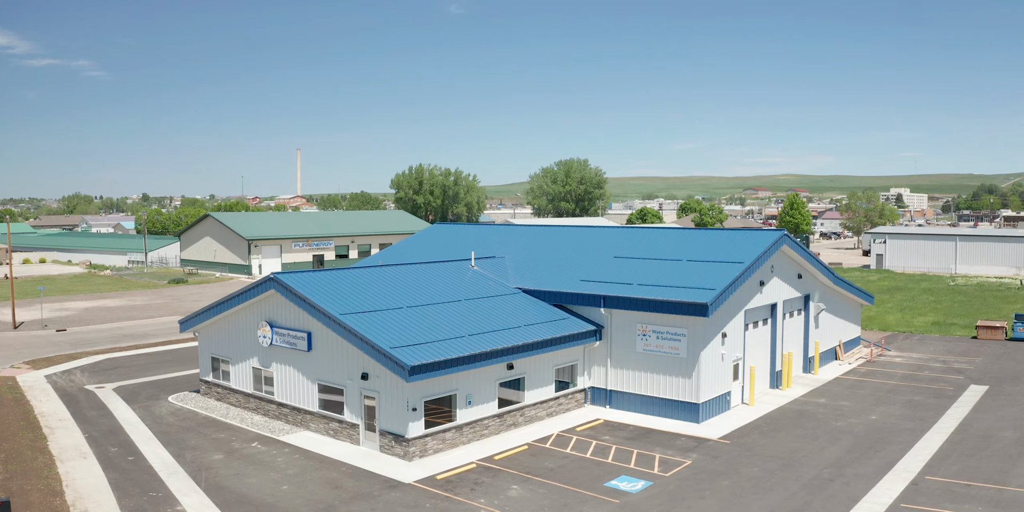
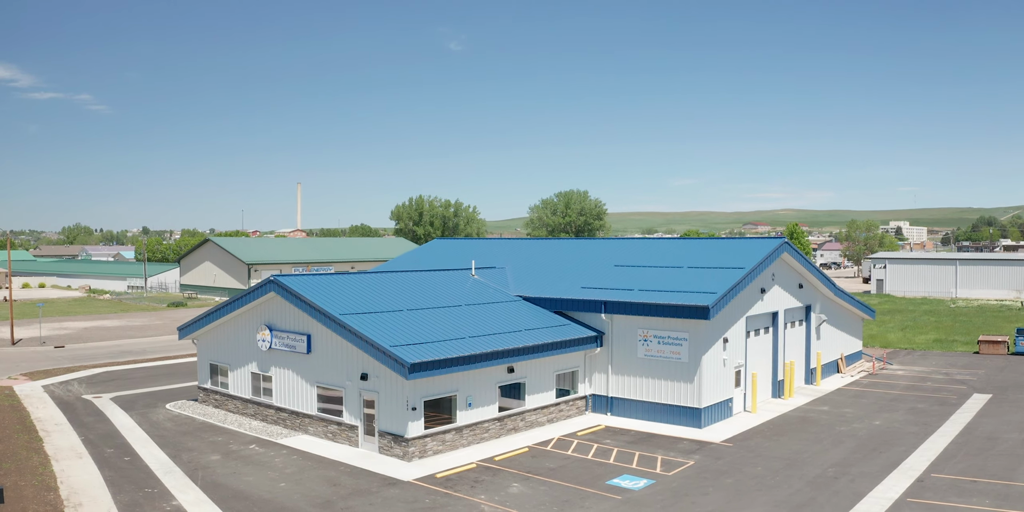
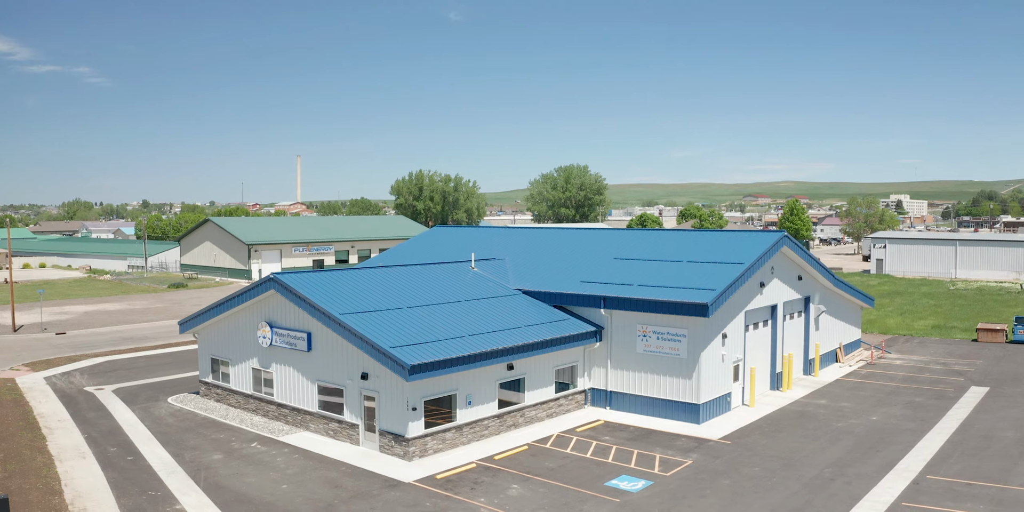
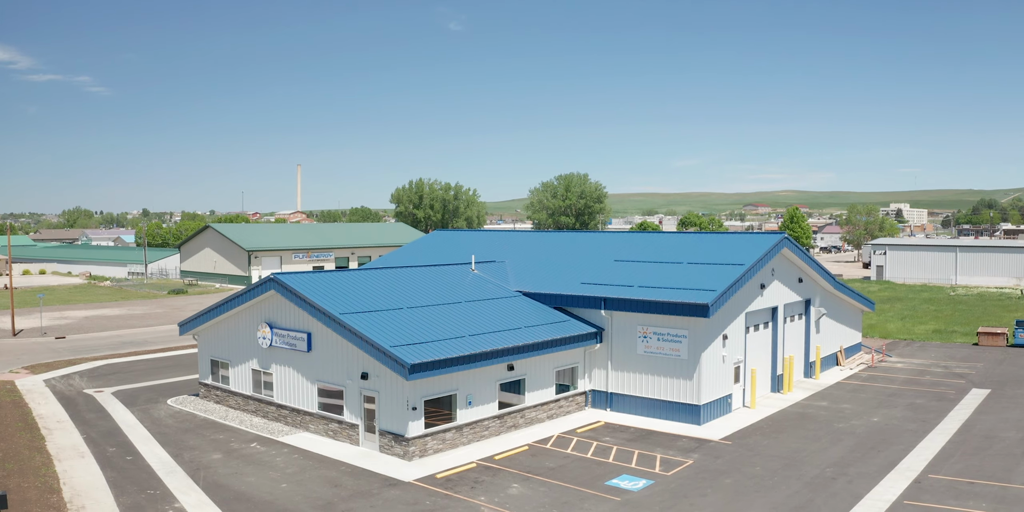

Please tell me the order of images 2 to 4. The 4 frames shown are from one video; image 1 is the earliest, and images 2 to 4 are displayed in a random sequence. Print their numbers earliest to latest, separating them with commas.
3, 4, 2
